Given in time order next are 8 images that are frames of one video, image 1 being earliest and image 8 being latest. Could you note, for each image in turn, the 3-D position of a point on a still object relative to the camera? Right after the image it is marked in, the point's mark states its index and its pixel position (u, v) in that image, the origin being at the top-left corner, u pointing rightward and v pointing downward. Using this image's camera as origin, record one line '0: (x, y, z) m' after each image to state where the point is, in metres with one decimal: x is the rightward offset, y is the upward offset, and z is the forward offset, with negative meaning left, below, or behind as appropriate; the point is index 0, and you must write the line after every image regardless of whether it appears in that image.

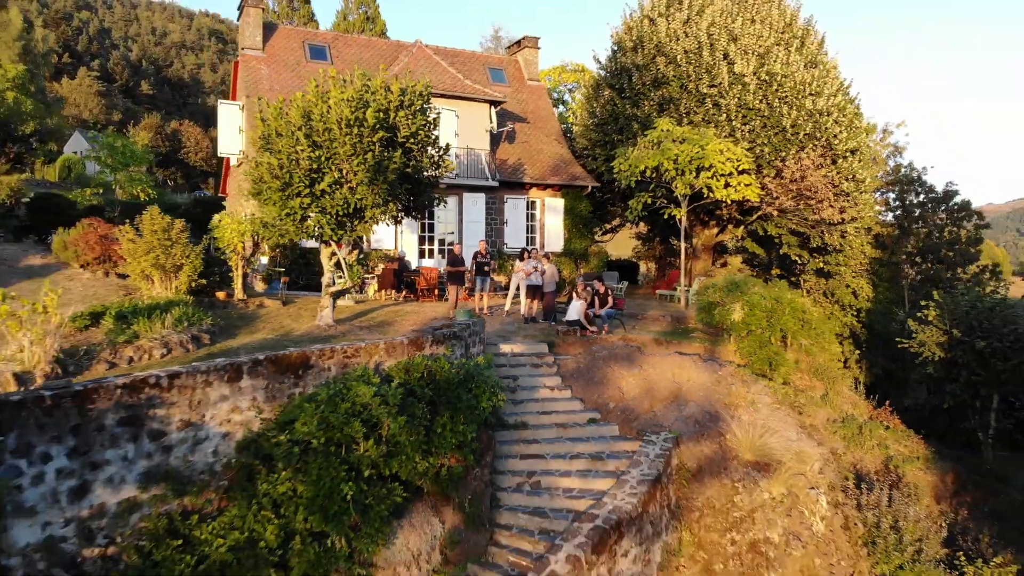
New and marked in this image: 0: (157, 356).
0: (-6.0, -1.1, +8.7) m
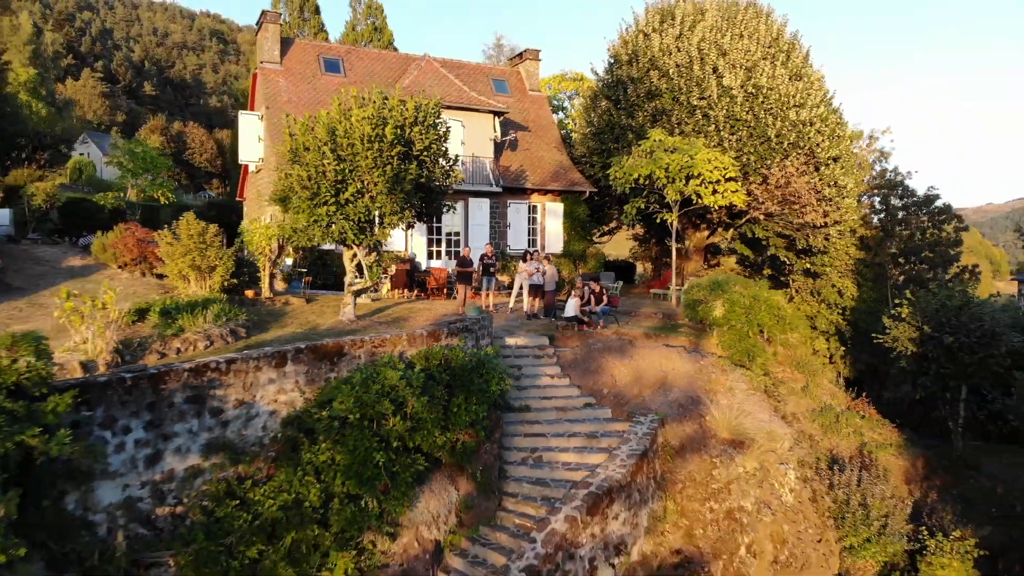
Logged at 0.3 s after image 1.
0: (-5.9, -1.1, +9.7) m
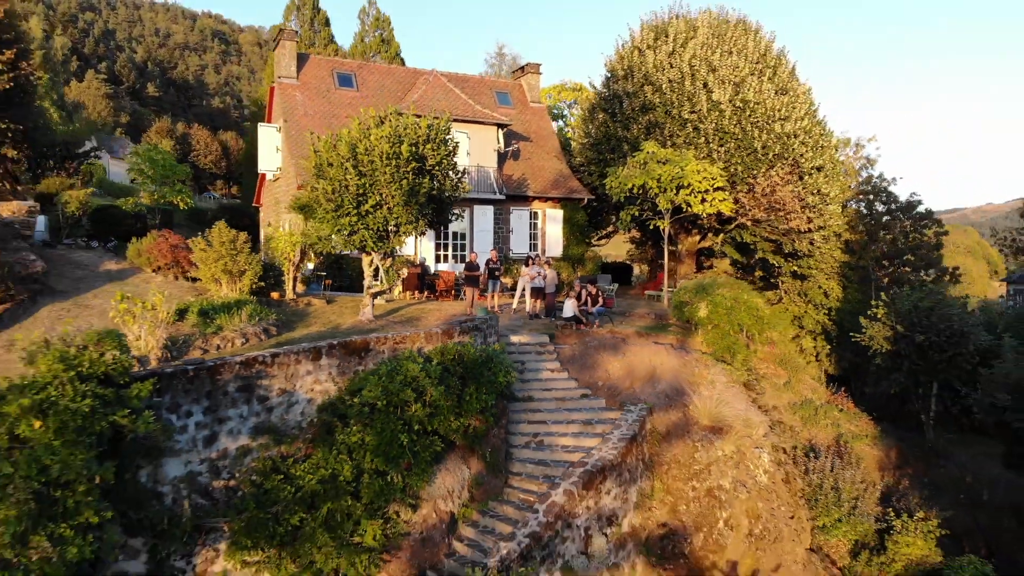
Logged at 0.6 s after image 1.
0: (-5.8, -1.1, +10.9) m
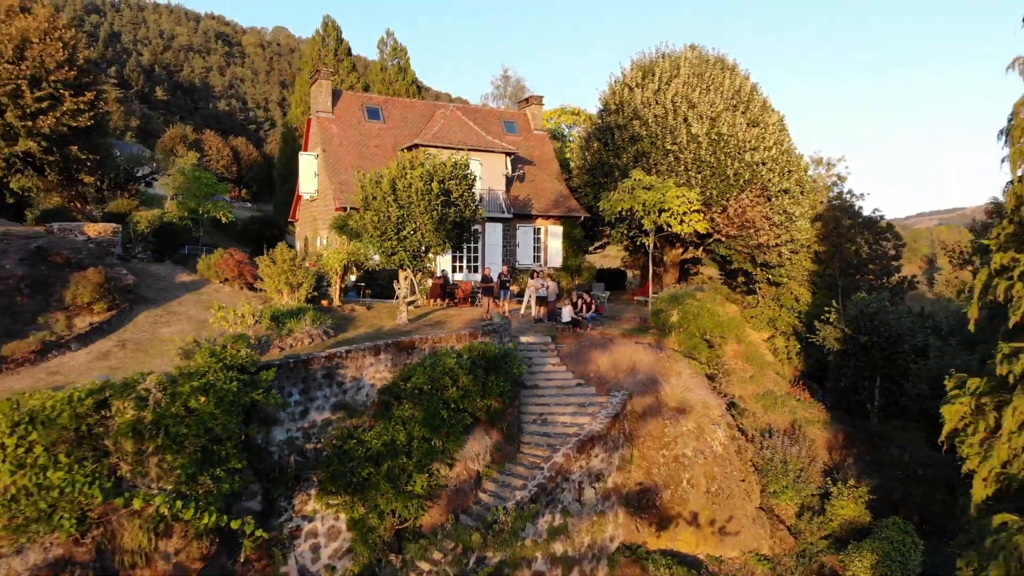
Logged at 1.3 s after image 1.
0: (-5.5, -1.4, +13.8) m
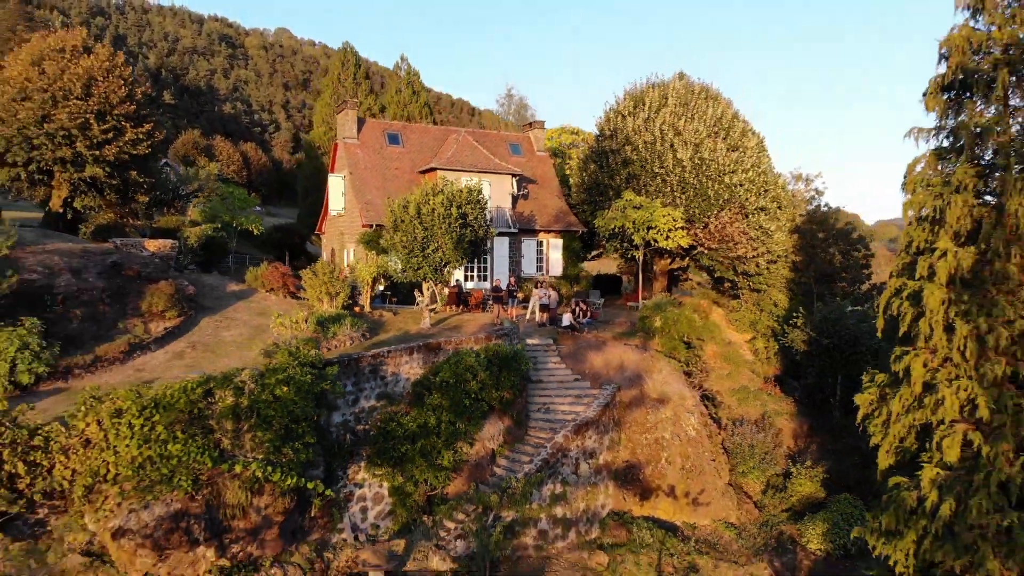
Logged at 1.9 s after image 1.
0: (-5.2, -1.8, +16.4) m
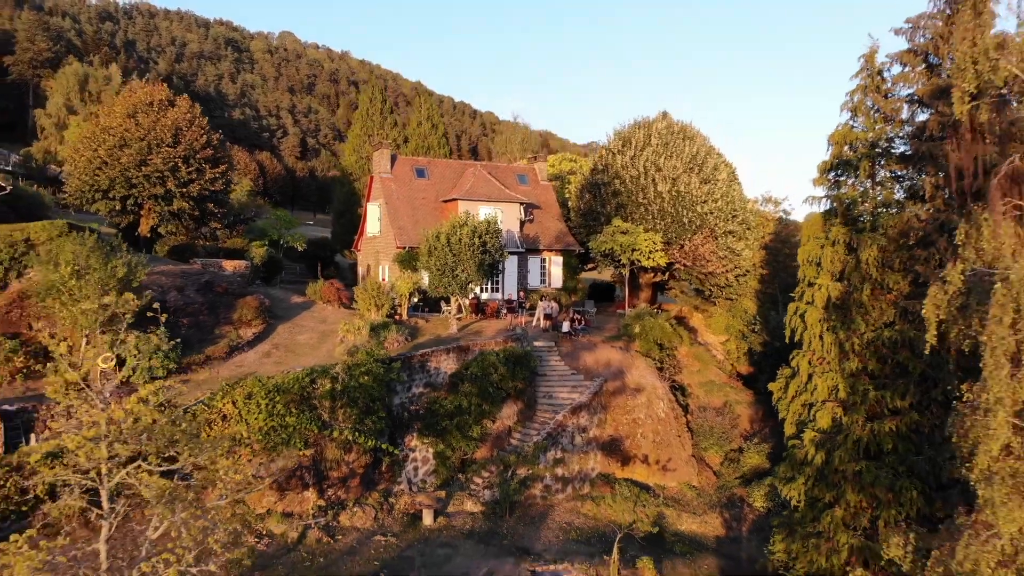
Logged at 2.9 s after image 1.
0: (-4.8, -2.4, +21.2) m
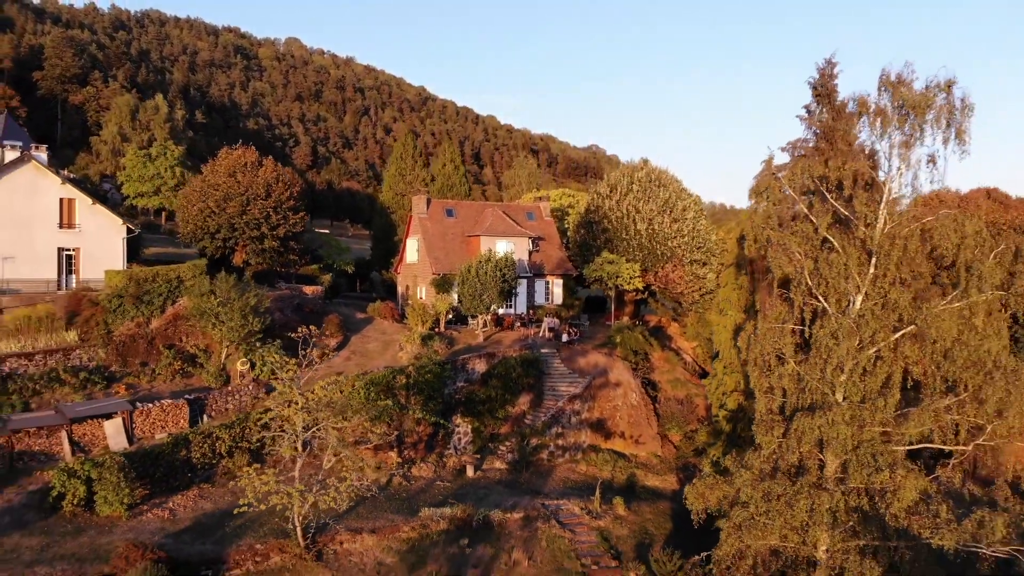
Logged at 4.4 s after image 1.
0: (-4.0, -3.7, +29.2) m
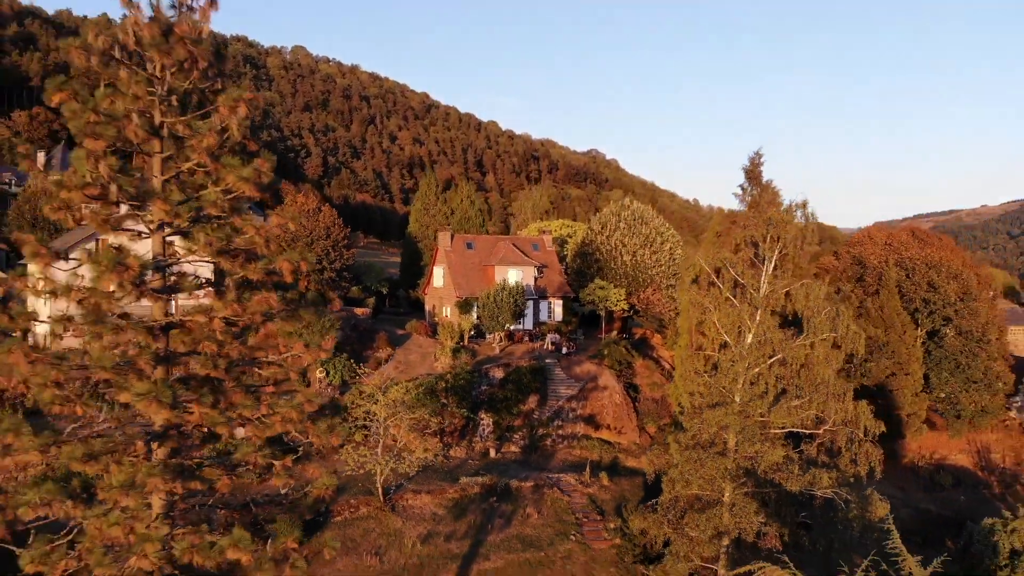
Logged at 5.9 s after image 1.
0: (-3.2, -5.5, +37.7) m
